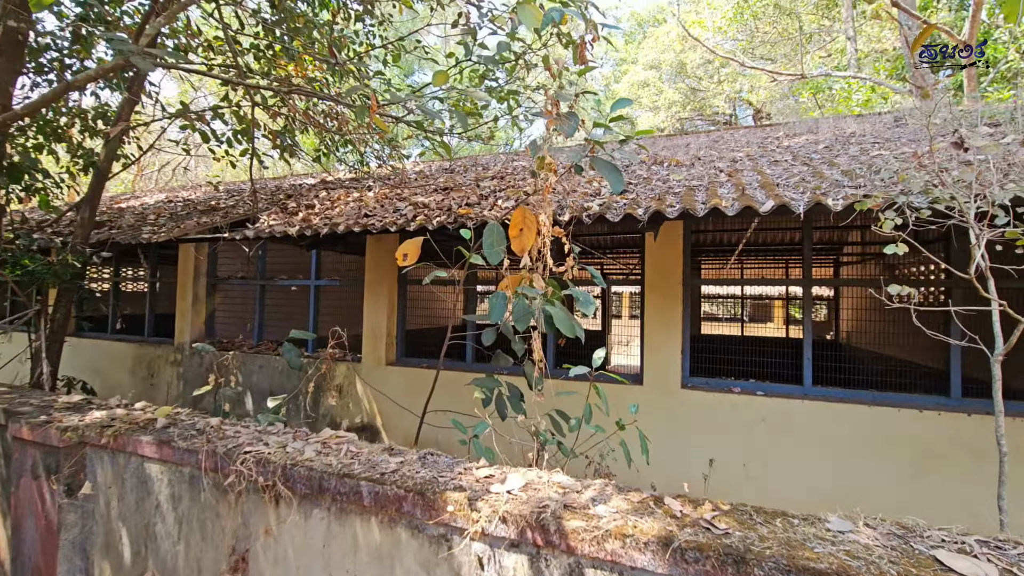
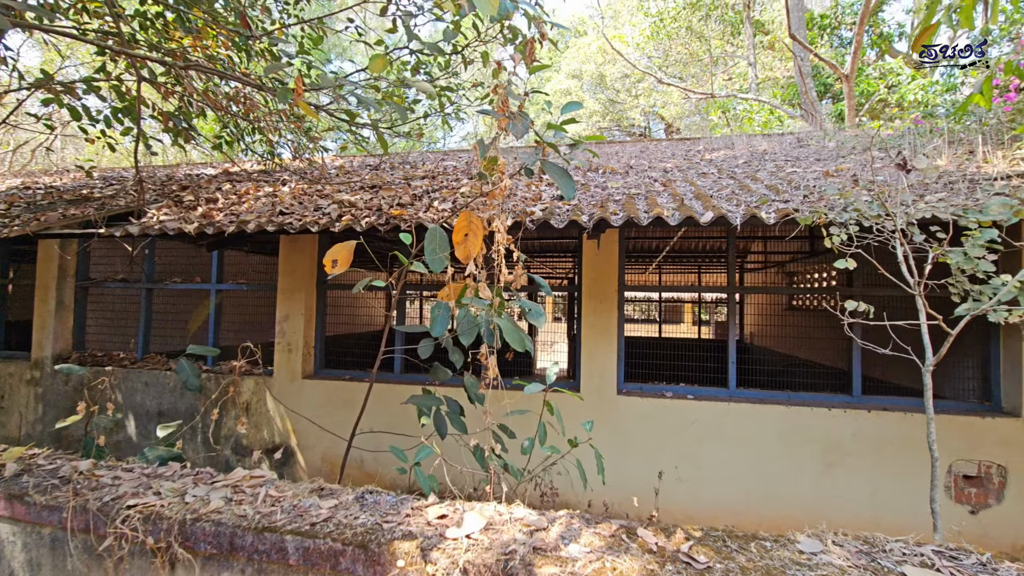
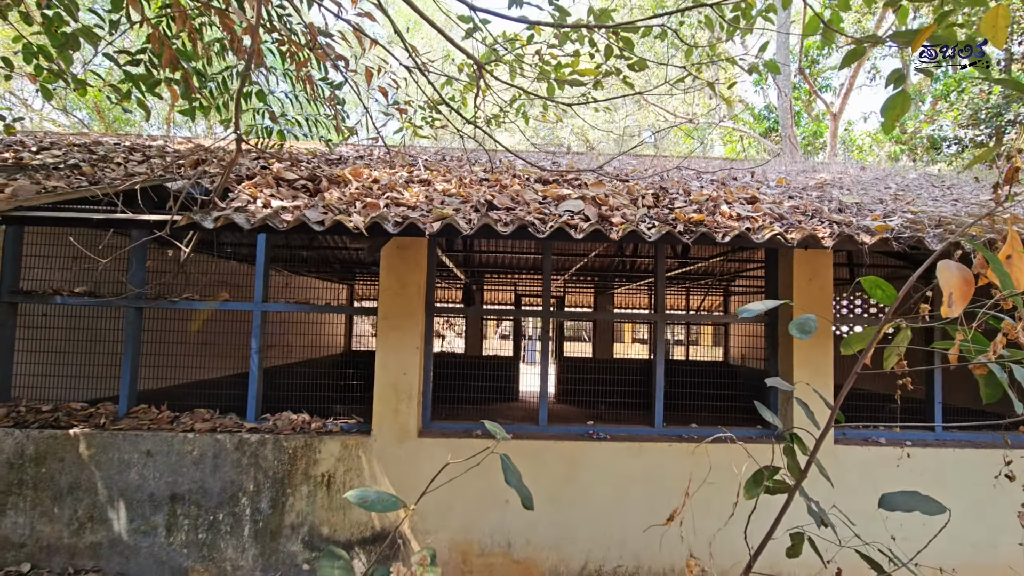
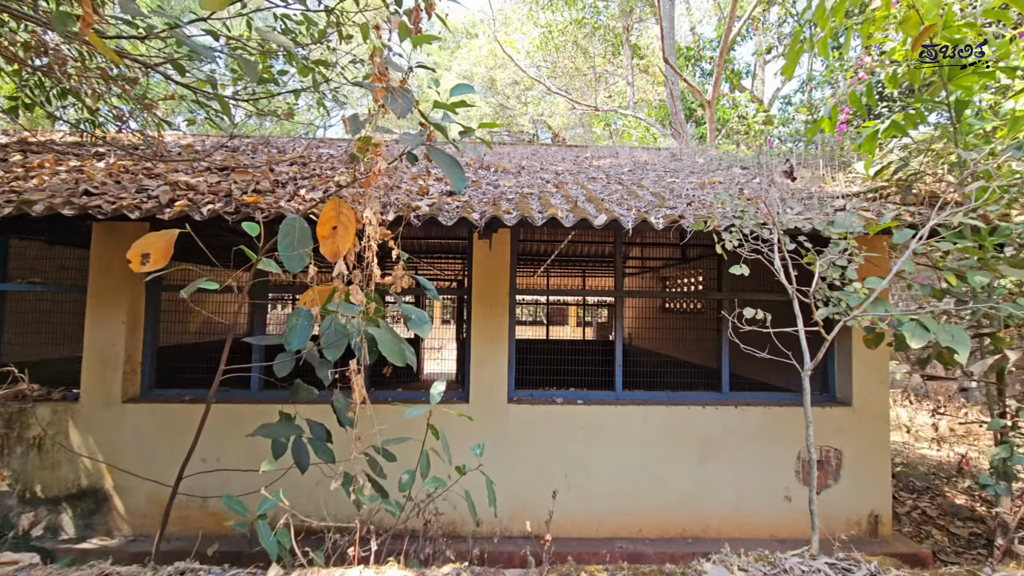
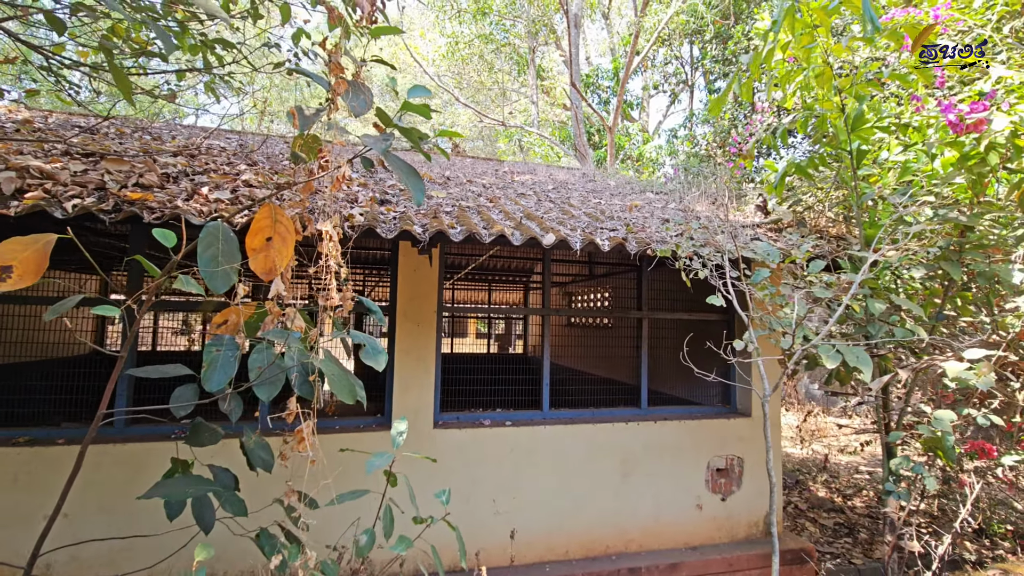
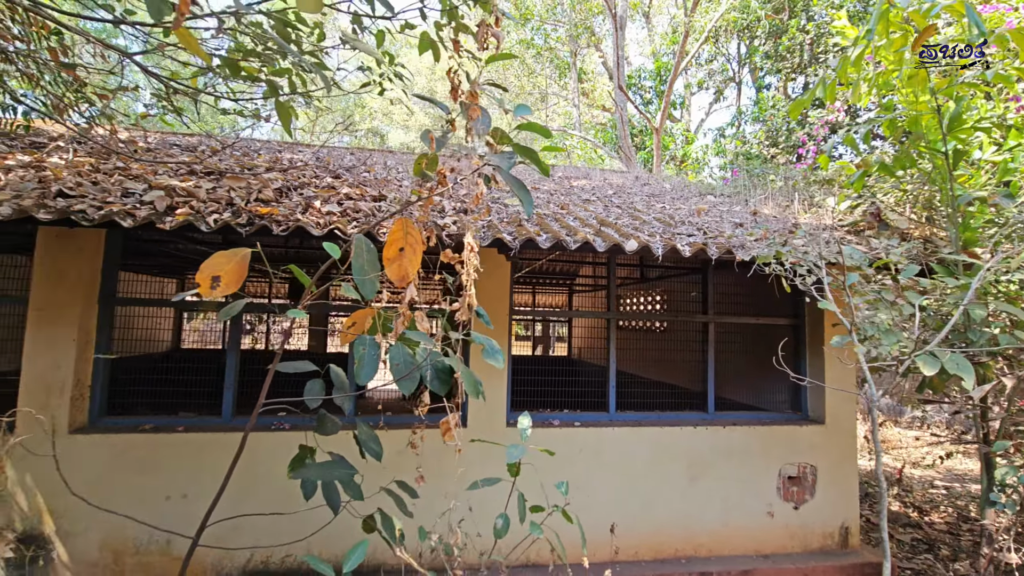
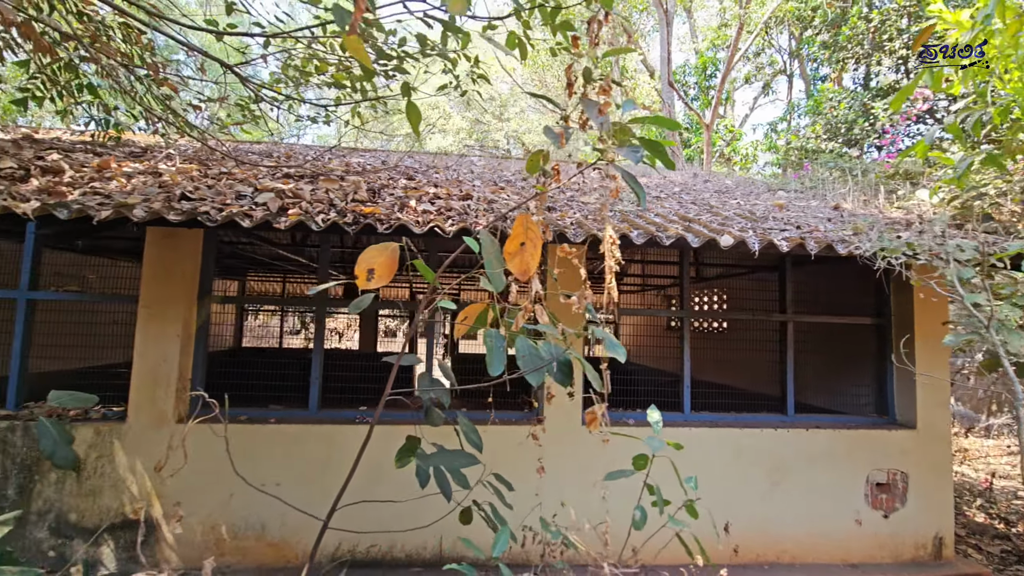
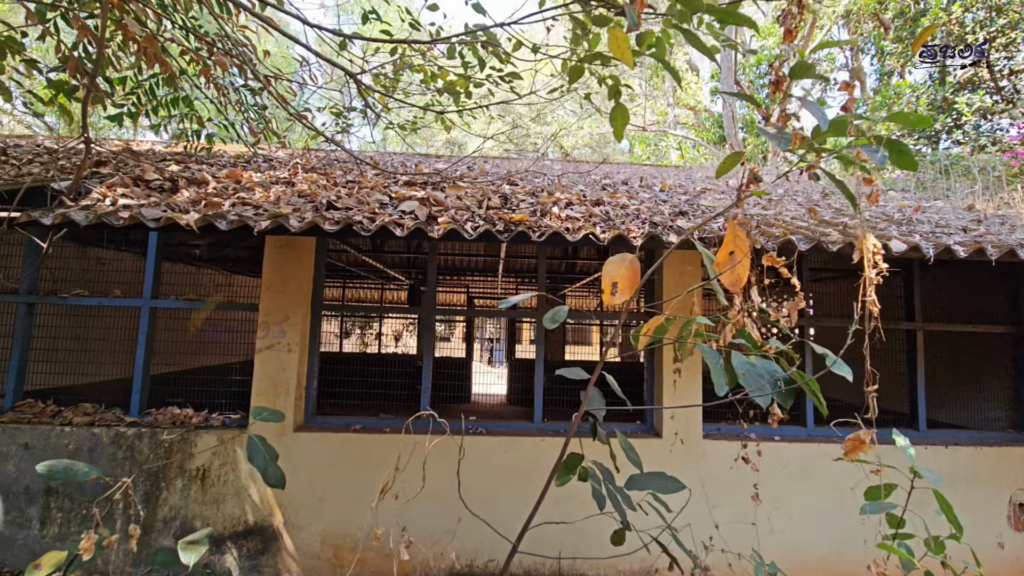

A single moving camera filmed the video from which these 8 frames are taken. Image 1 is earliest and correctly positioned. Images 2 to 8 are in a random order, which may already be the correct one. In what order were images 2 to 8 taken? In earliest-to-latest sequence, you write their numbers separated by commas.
2, 4, 5, 6, 7, 8, 3
